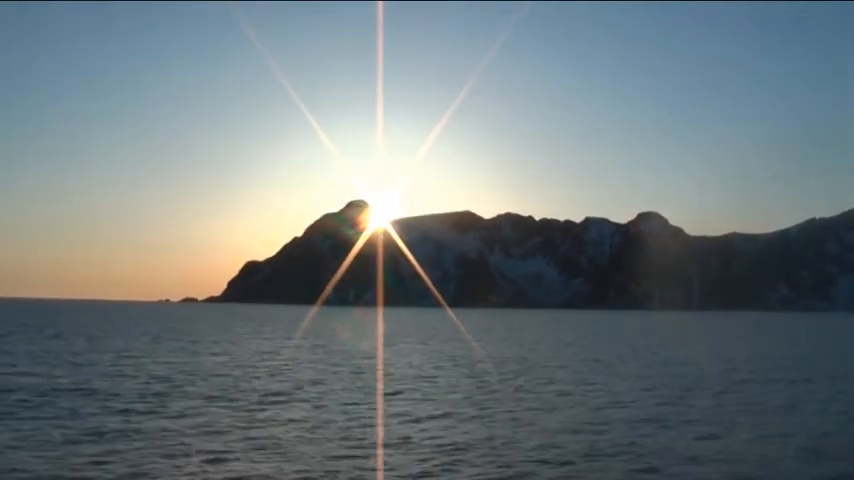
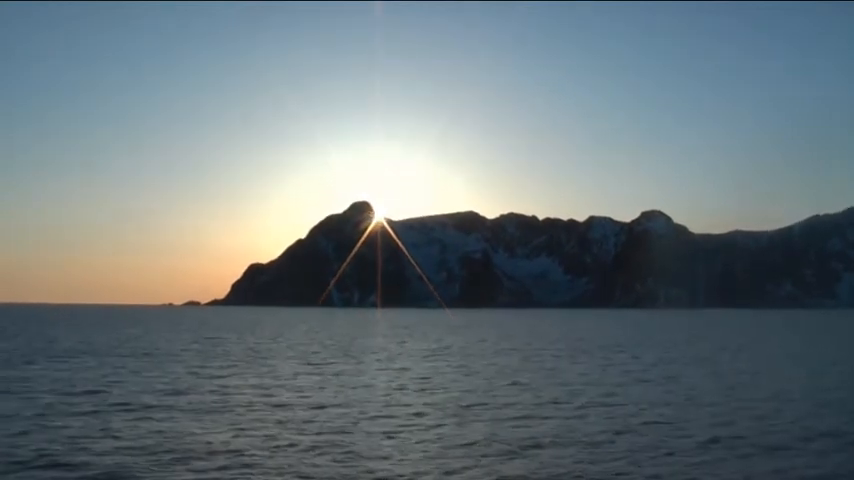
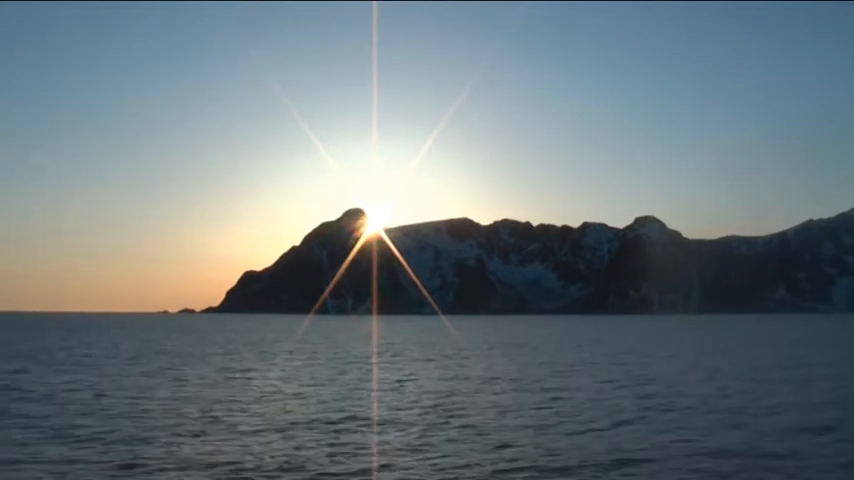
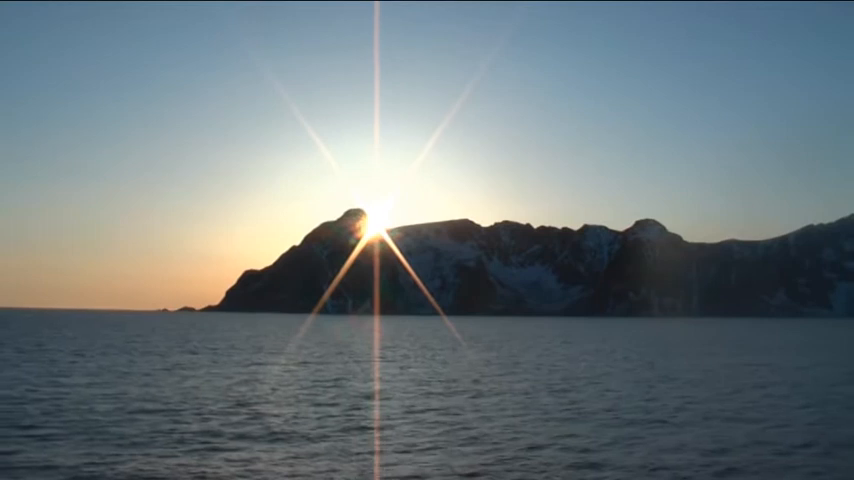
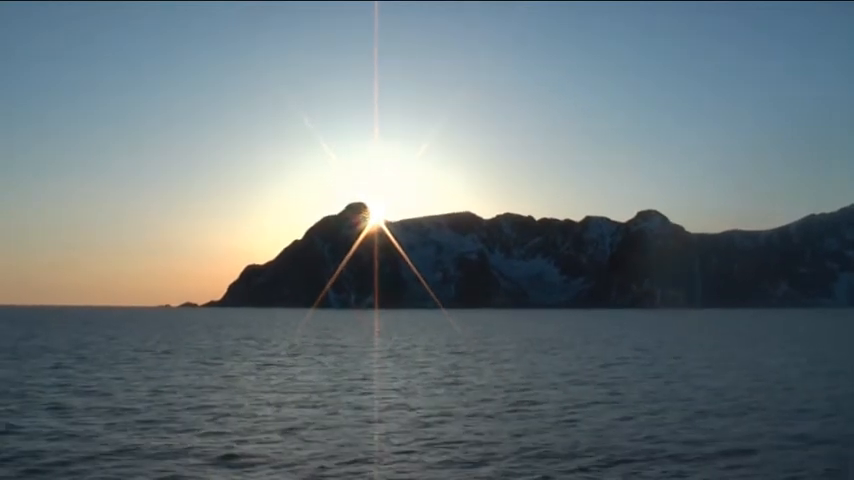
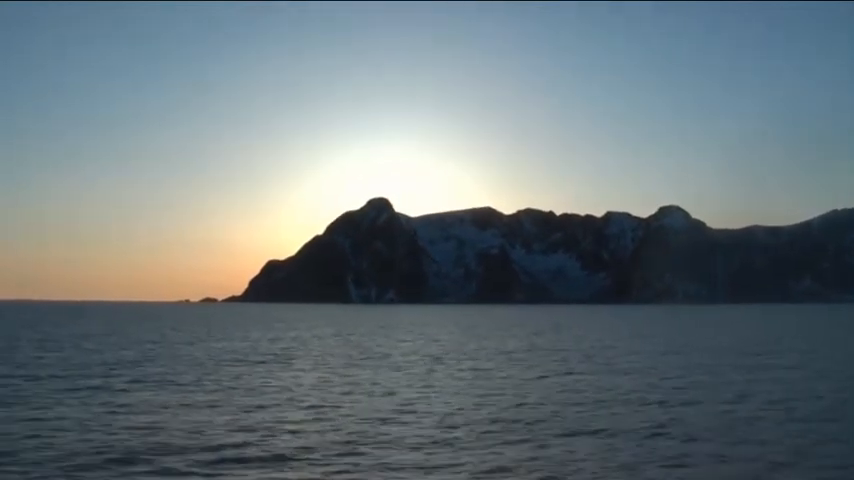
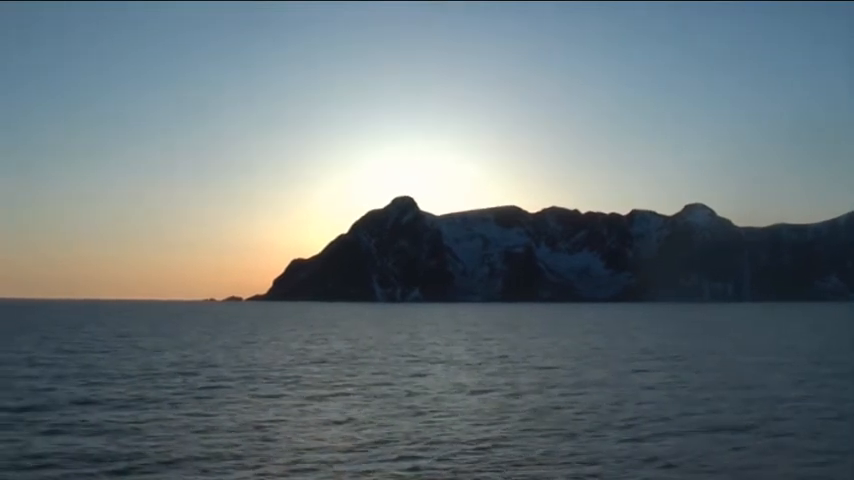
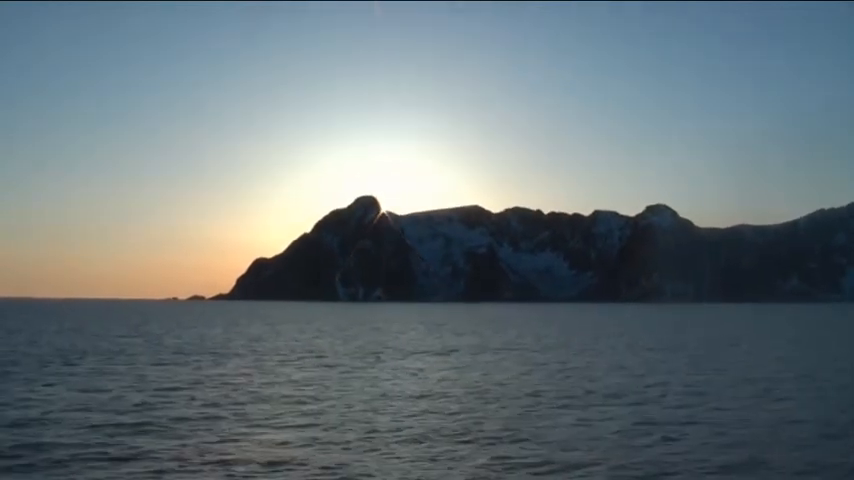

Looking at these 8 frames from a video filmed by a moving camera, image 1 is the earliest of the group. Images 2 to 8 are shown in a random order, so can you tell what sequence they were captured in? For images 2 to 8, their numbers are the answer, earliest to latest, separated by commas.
4, 3, 5, 2, 8, 6, 7
